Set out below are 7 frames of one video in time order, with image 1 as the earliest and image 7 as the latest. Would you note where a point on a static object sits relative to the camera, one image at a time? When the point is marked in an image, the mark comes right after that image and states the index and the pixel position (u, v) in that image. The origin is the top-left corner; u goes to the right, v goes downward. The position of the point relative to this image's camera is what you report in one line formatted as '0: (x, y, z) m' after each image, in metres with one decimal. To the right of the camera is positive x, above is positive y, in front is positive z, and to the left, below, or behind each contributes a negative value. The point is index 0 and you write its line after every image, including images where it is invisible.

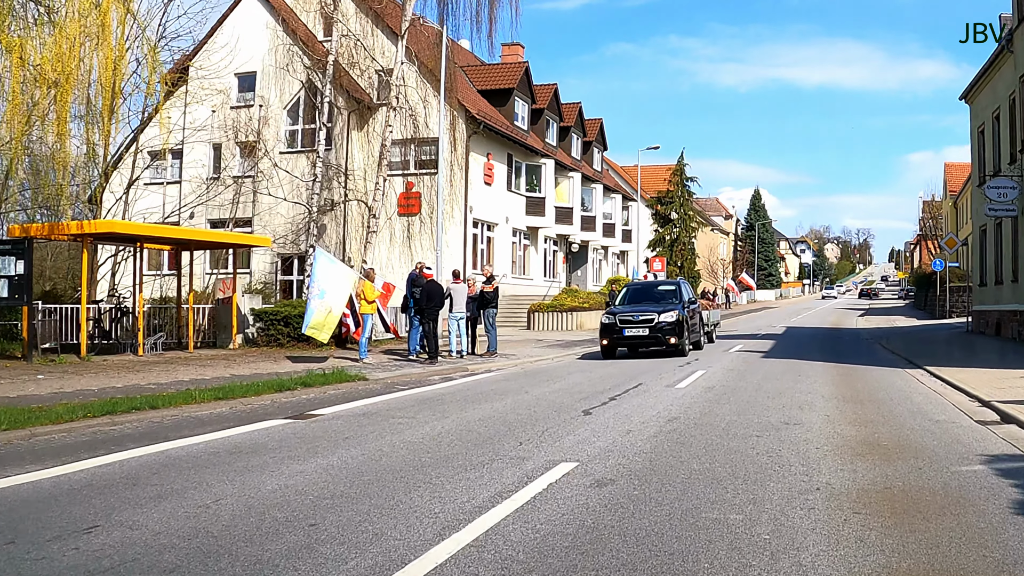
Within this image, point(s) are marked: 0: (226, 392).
0: (-3.3, -1.2, +11.9) m
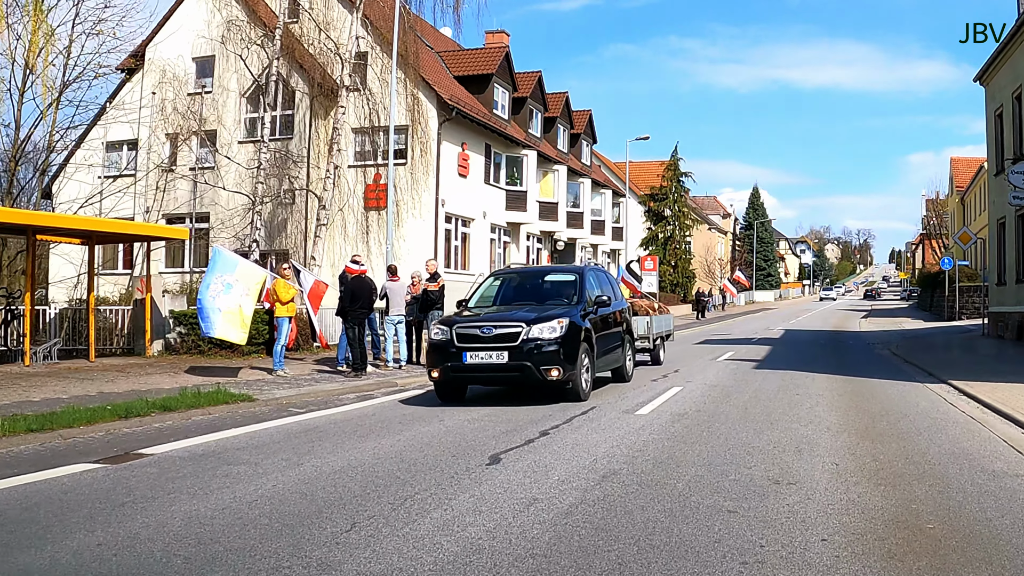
0: (-4.1, -1.2, +9.1) m
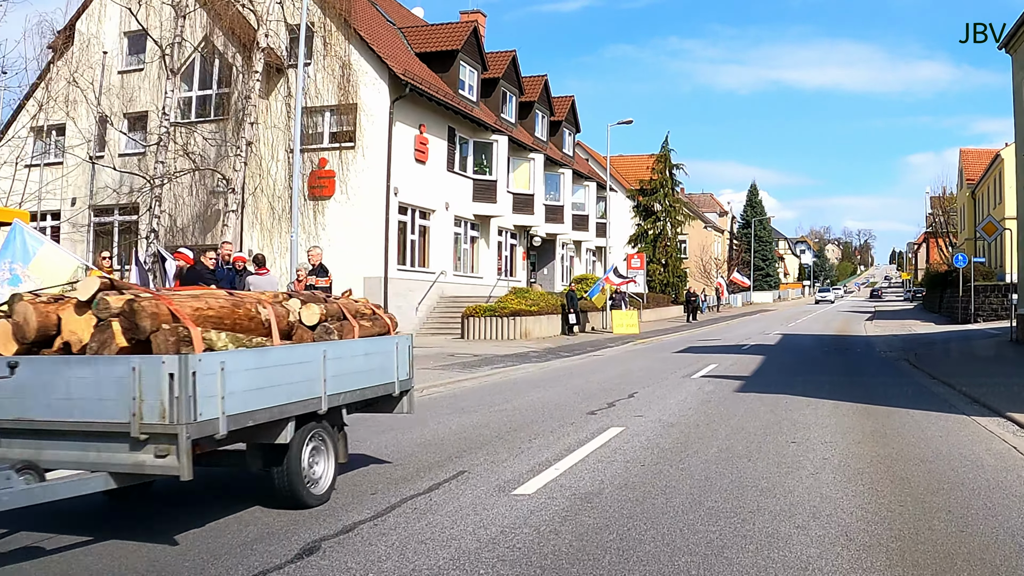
0: (-5.2, -1.1, +5.4) m
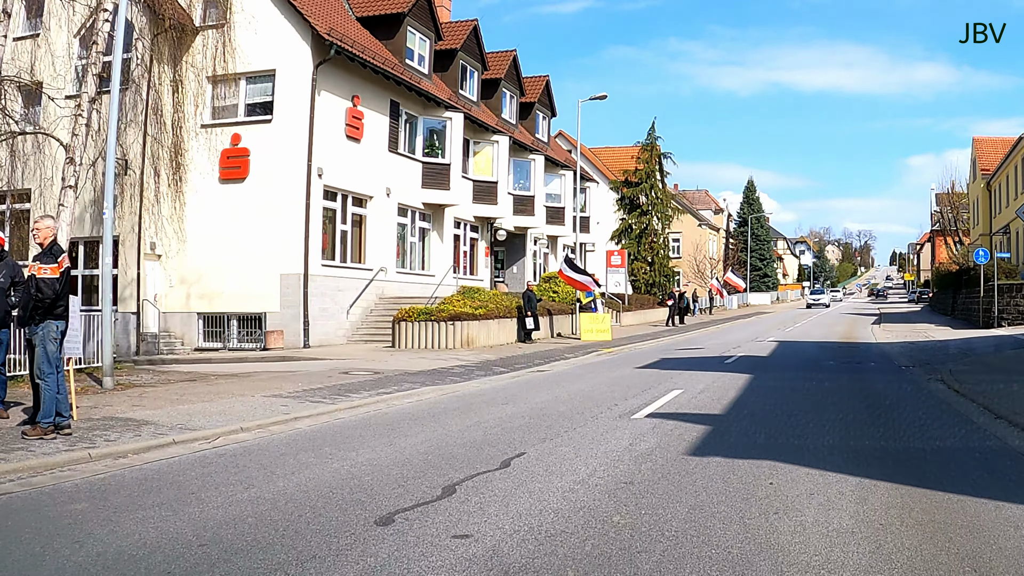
0: (-6.5, -1.1, +0.9) m
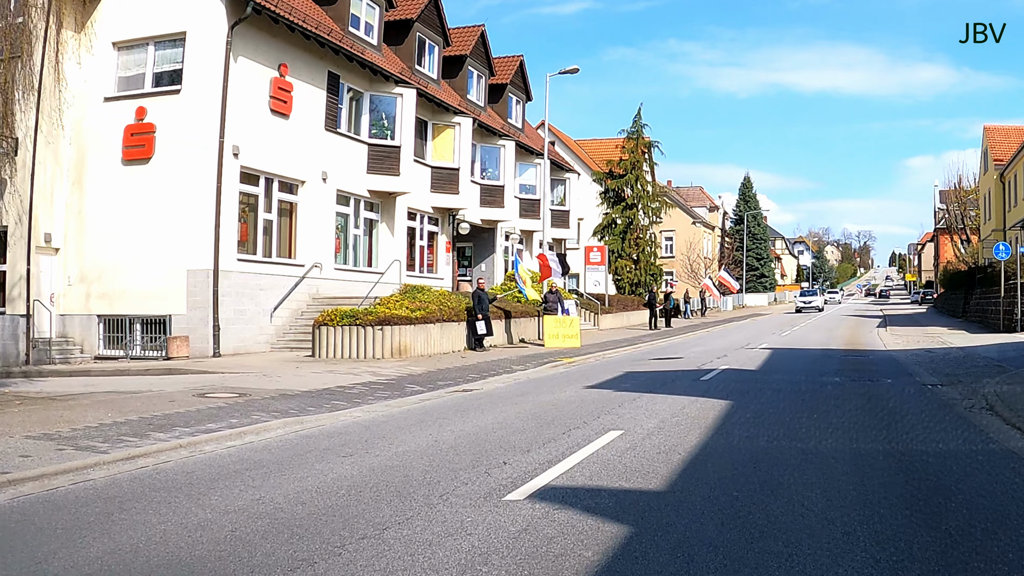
0: (-7.5, -1.0, -2.6) m
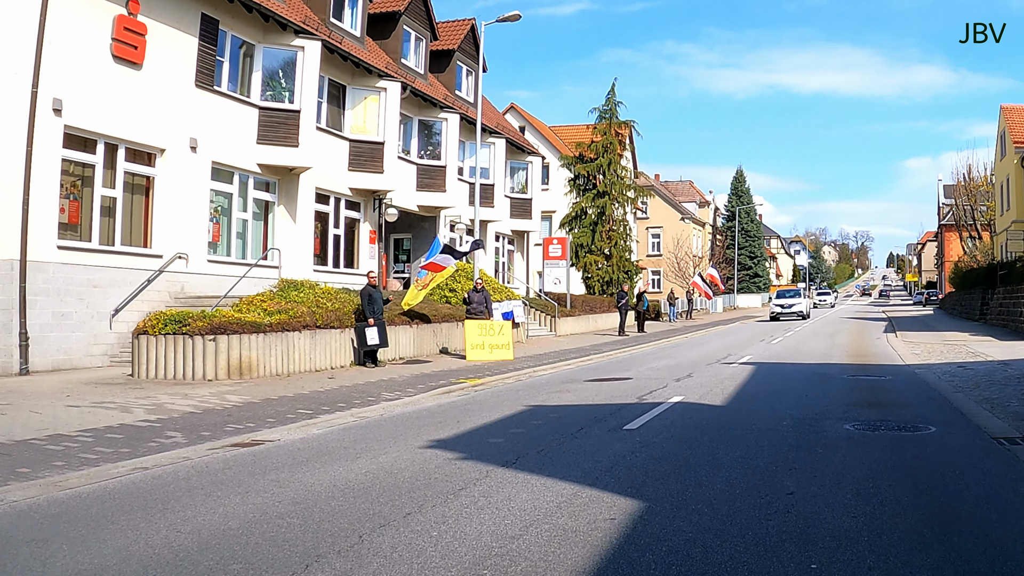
0: (-8.9, -0.9, -7.4) m
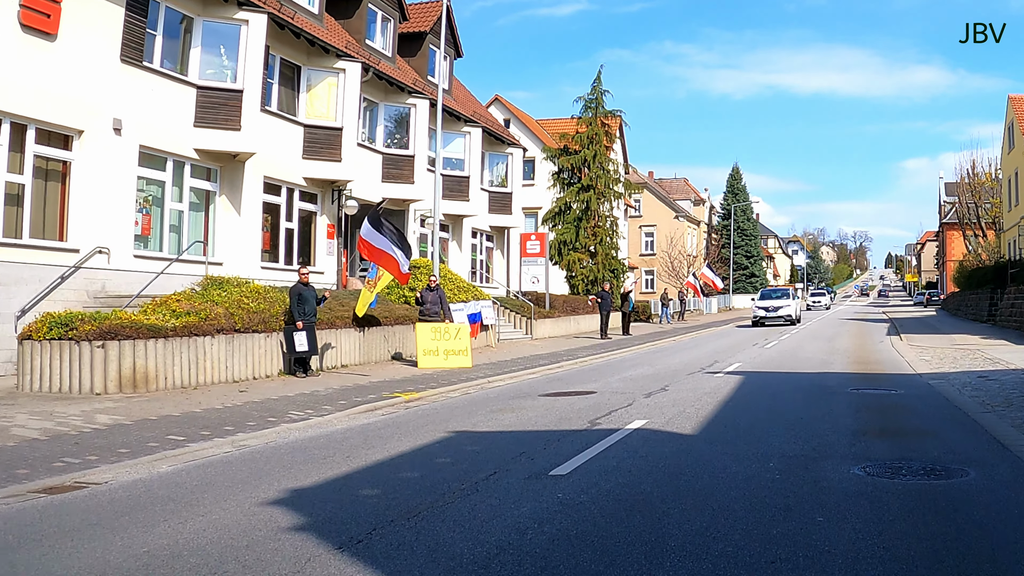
0: (-9.5, -0.9, -9.3) m
